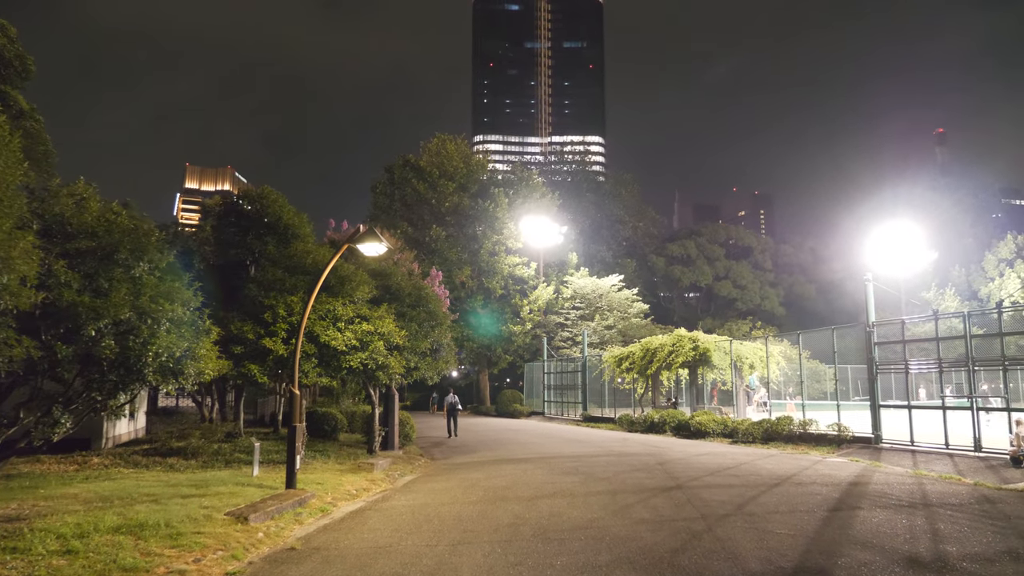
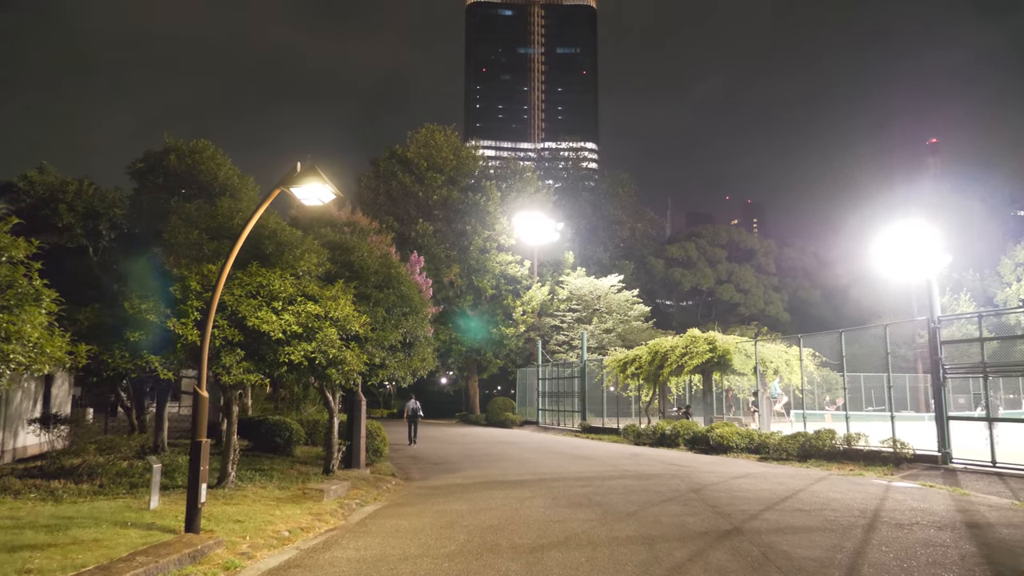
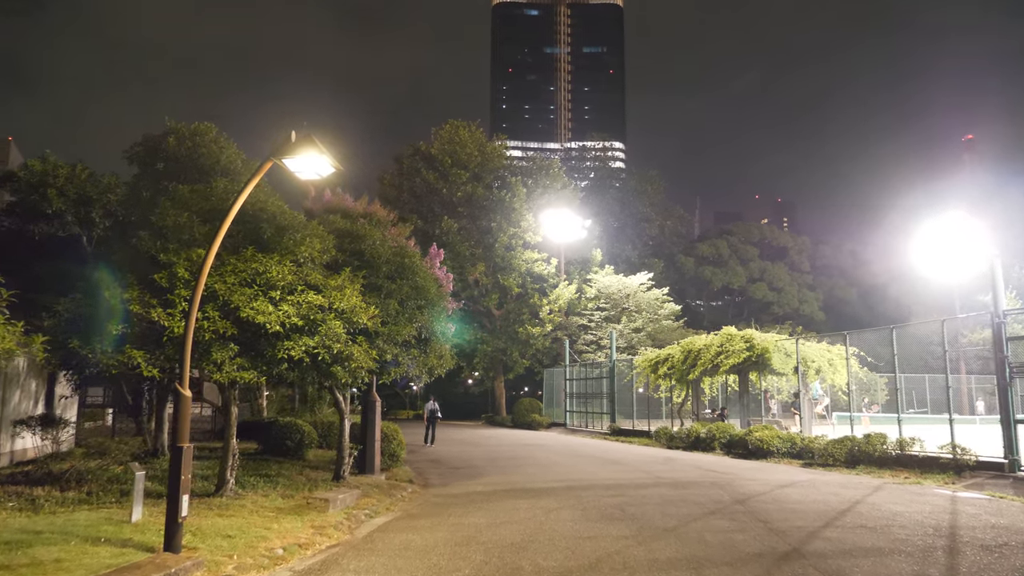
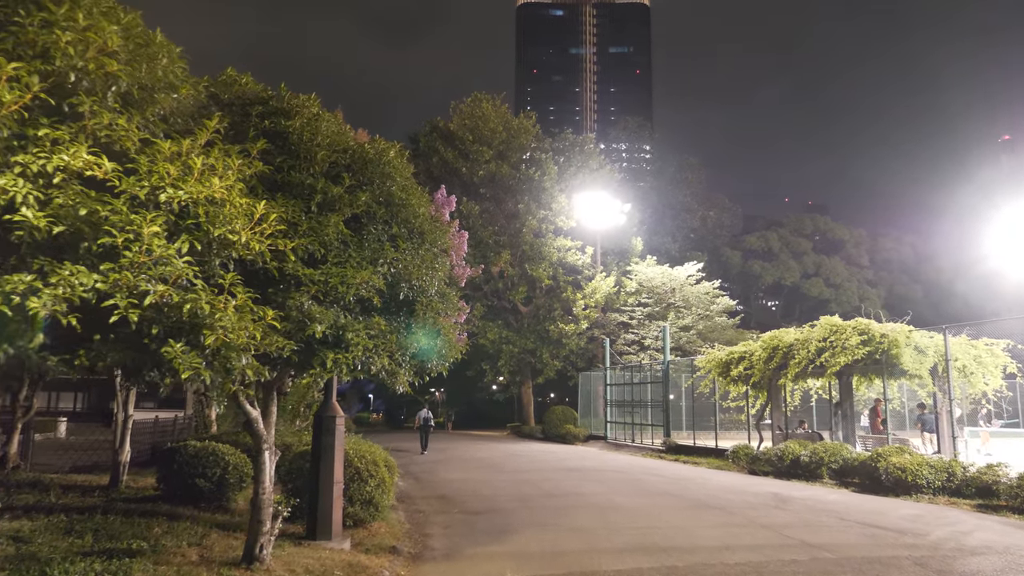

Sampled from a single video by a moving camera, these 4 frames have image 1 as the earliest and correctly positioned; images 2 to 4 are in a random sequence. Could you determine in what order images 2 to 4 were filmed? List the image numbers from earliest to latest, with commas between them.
2, 3, 4
